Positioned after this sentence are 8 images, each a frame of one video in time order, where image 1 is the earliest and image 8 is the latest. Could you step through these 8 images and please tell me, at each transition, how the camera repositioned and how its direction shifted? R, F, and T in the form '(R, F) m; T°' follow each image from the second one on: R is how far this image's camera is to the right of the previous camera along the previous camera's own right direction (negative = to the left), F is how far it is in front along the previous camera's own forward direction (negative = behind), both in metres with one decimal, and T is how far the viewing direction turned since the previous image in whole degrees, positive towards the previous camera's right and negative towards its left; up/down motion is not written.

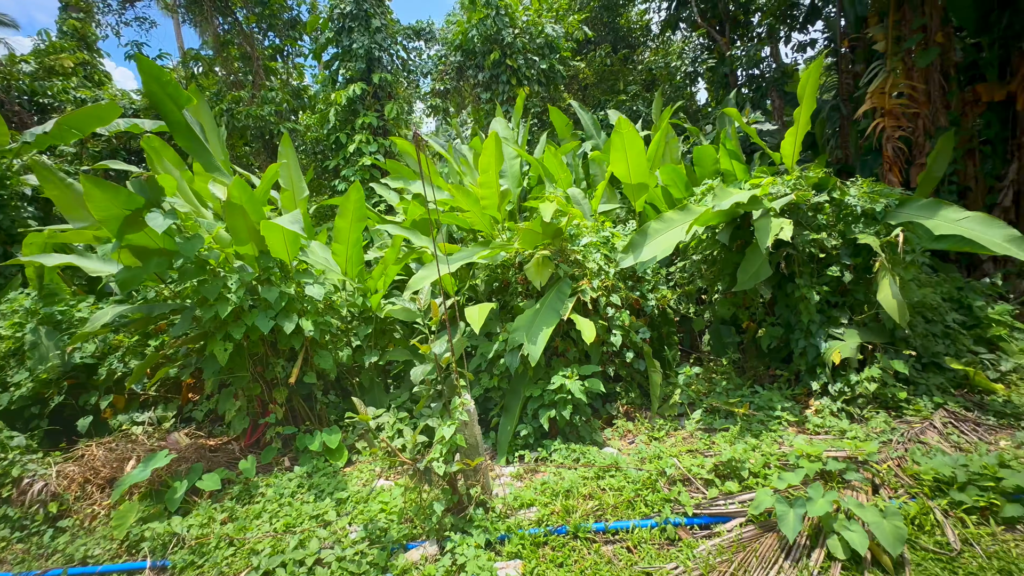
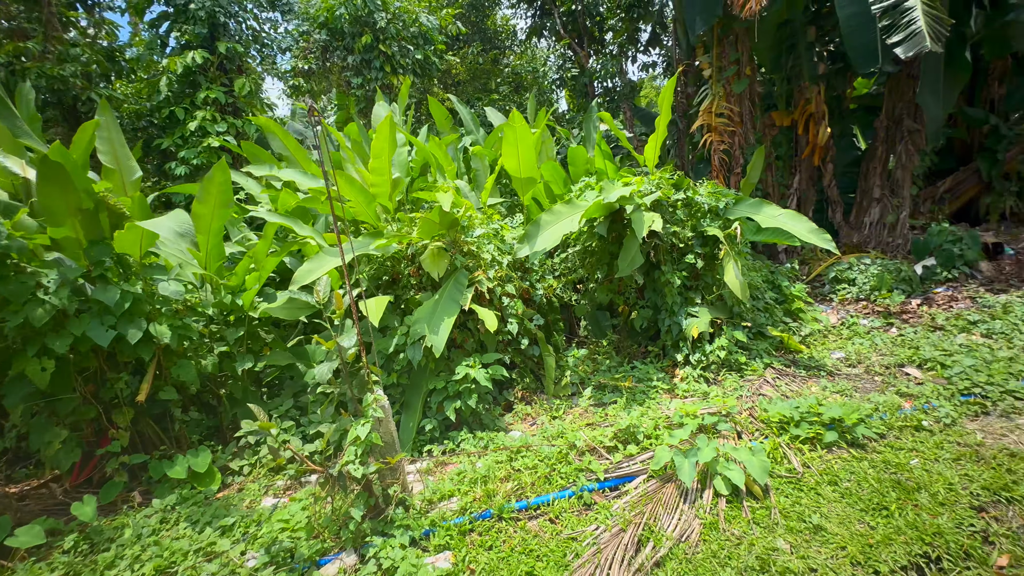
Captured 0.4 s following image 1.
(-0.2, 0.0) m; +17°
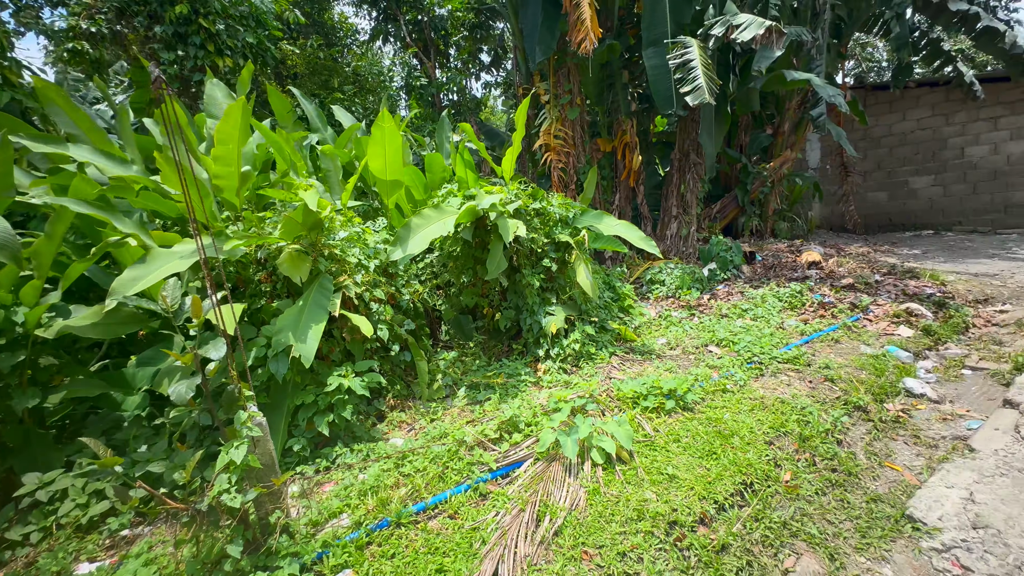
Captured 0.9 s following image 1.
(-0.2, 0.0) m; +20°
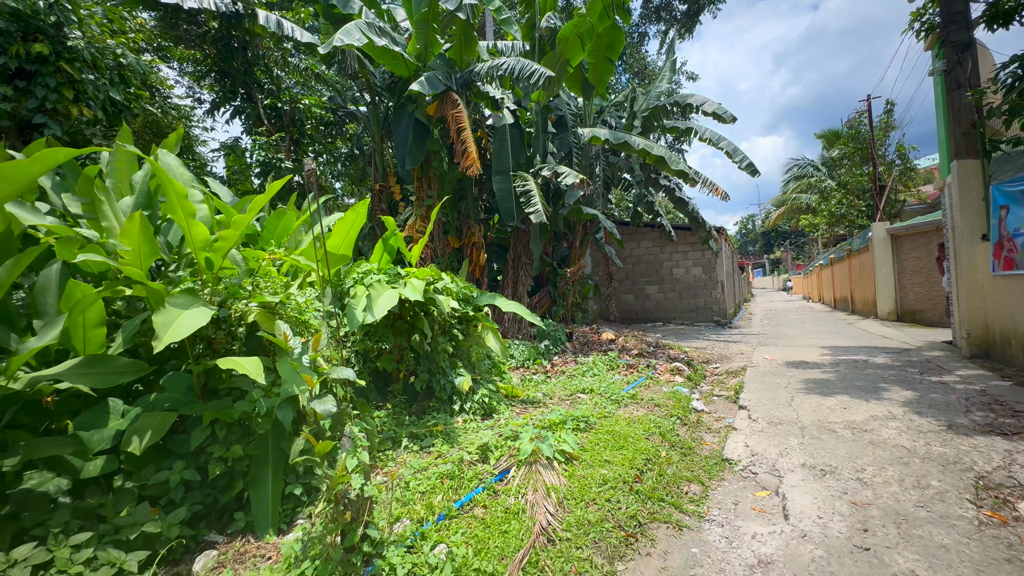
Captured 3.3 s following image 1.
(-1.1, -0.5) m; +27°
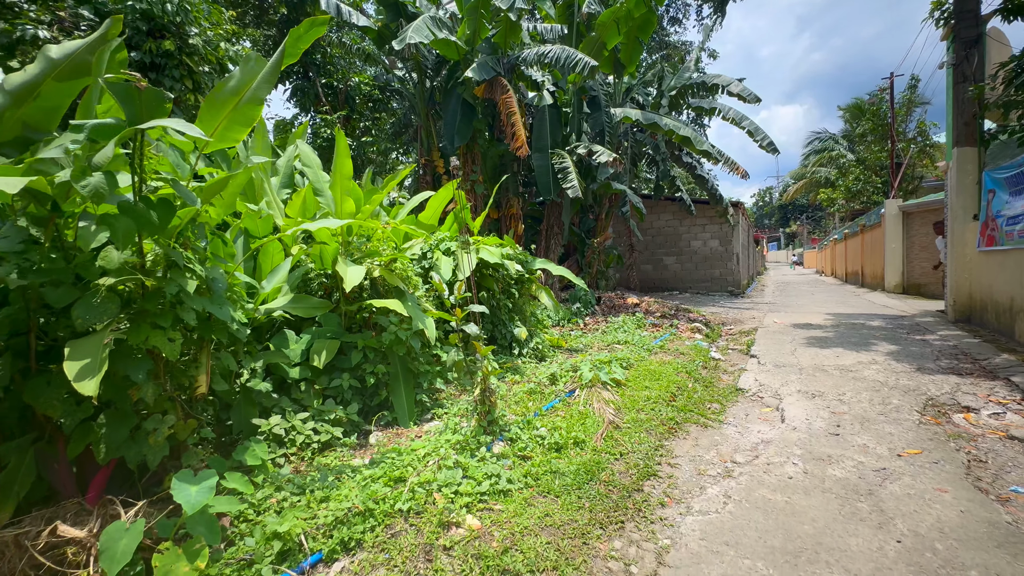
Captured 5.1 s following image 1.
(-0.4, -0.7) m; -1°
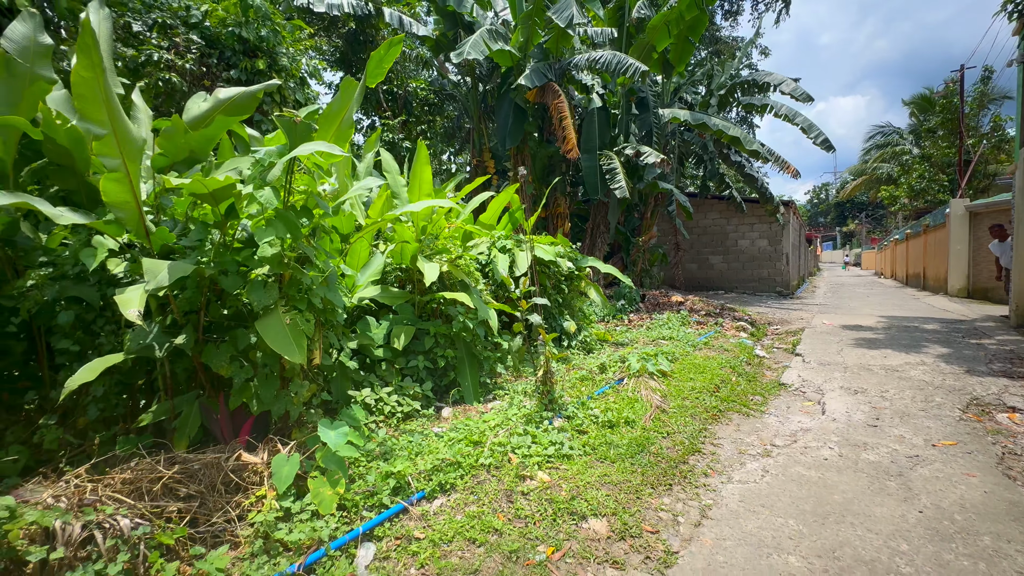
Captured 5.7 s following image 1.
(-0.1, -0.3) m; -5°
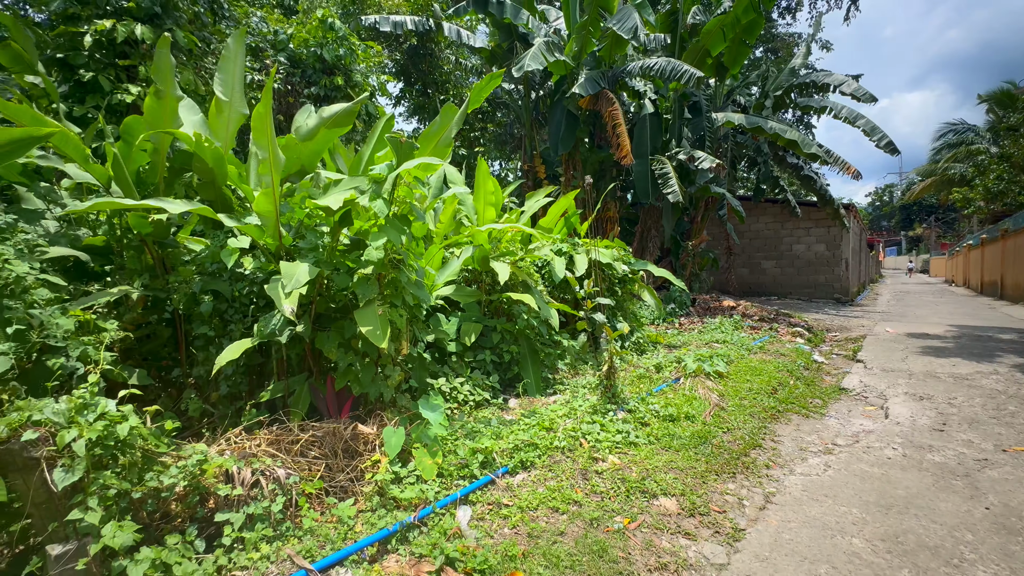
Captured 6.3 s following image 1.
(-0.2, -0.2) m; -5°
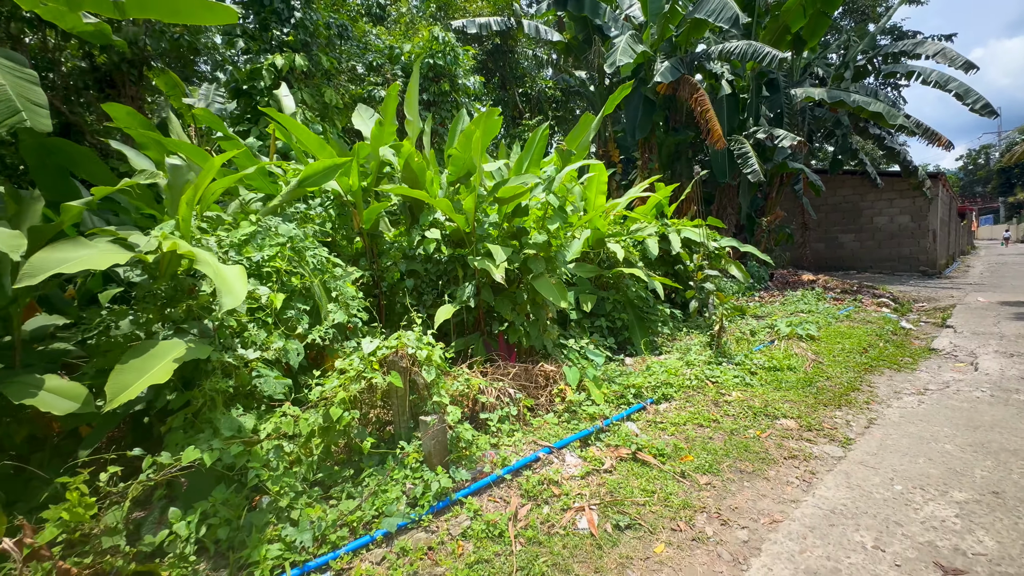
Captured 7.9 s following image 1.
(-0.5, -0.7) m; -6°
